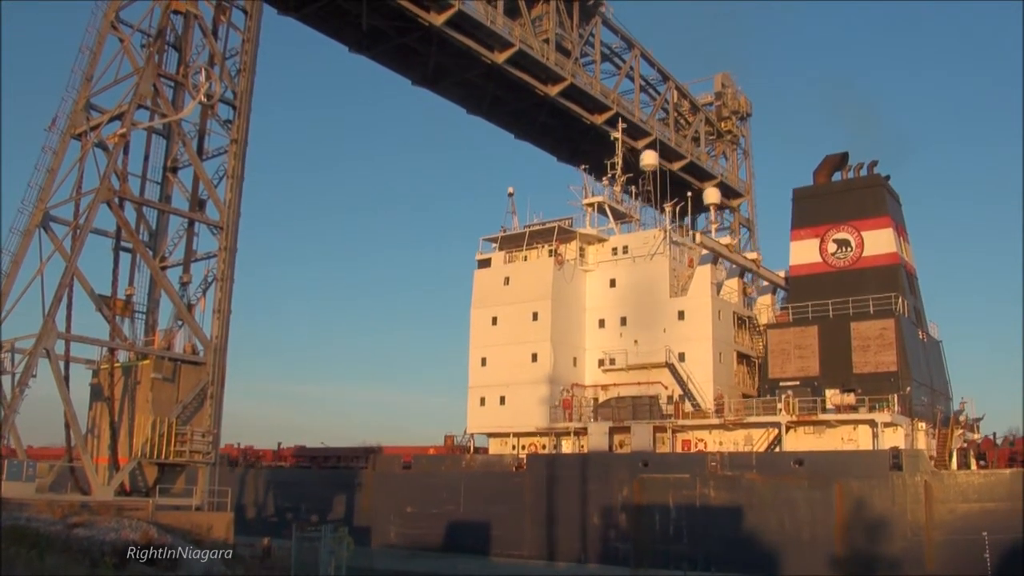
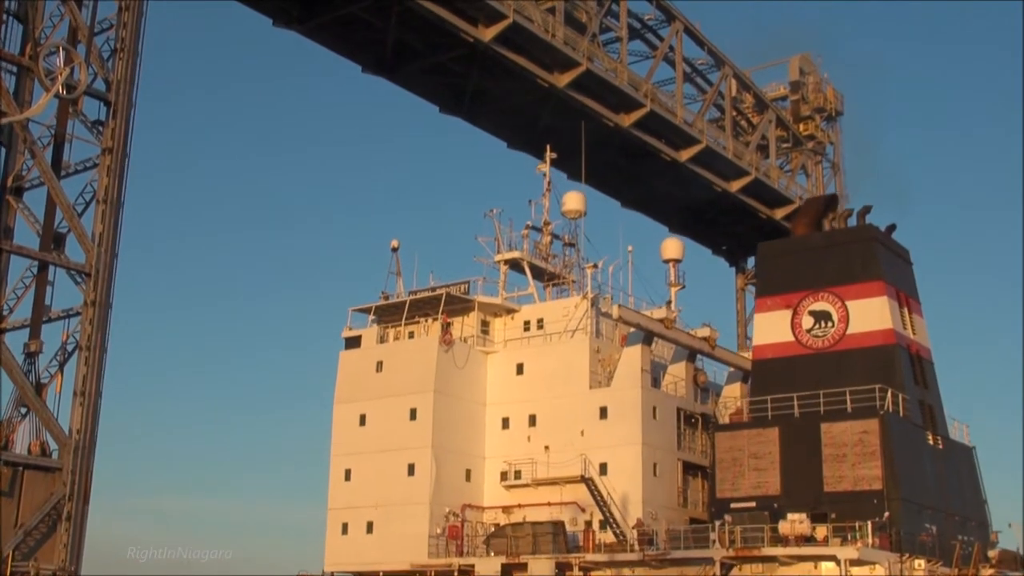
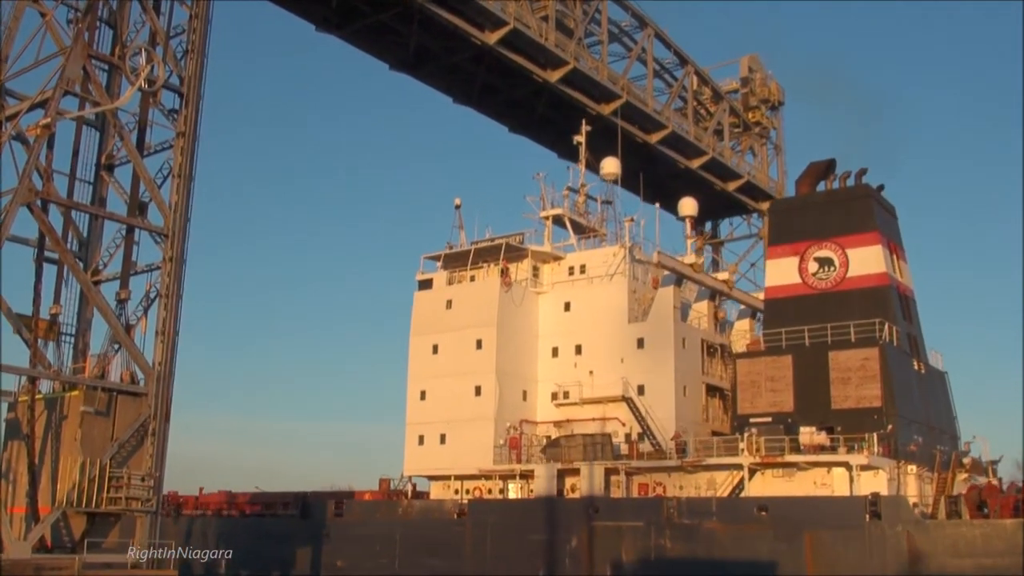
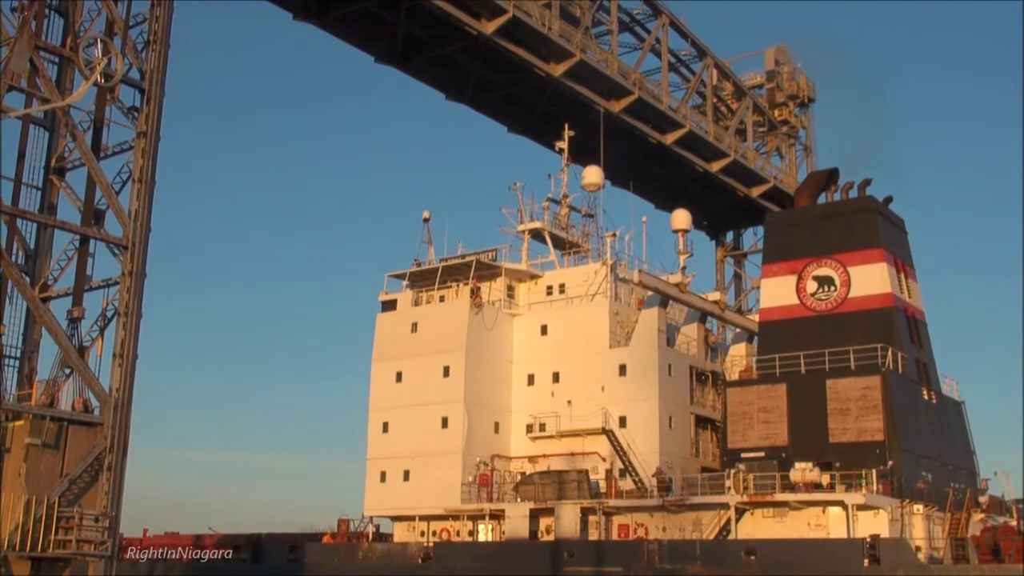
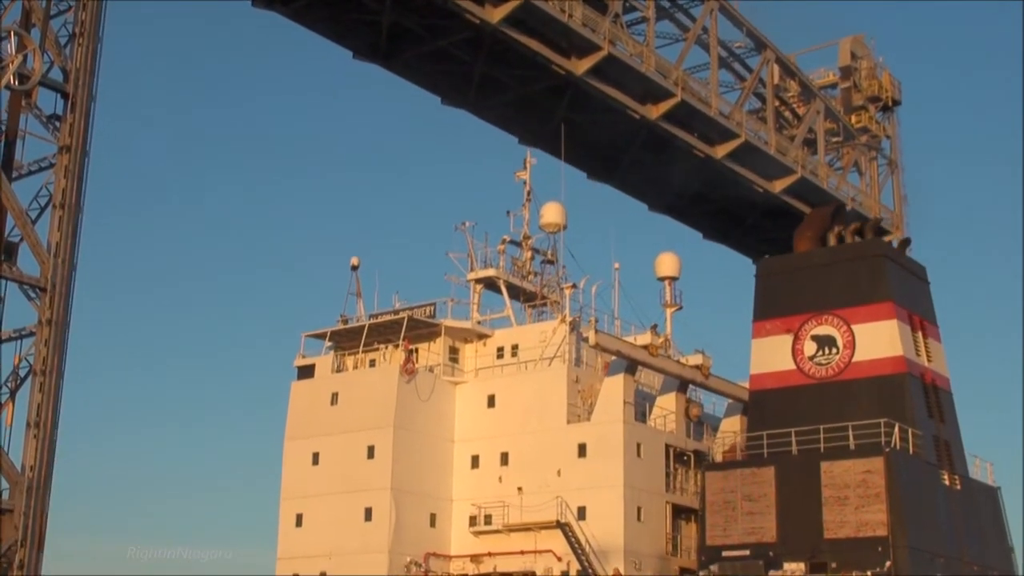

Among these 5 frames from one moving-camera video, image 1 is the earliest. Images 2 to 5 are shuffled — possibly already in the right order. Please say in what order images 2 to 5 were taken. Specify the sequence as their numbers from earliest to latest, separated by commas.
3, 4, 2, 5
